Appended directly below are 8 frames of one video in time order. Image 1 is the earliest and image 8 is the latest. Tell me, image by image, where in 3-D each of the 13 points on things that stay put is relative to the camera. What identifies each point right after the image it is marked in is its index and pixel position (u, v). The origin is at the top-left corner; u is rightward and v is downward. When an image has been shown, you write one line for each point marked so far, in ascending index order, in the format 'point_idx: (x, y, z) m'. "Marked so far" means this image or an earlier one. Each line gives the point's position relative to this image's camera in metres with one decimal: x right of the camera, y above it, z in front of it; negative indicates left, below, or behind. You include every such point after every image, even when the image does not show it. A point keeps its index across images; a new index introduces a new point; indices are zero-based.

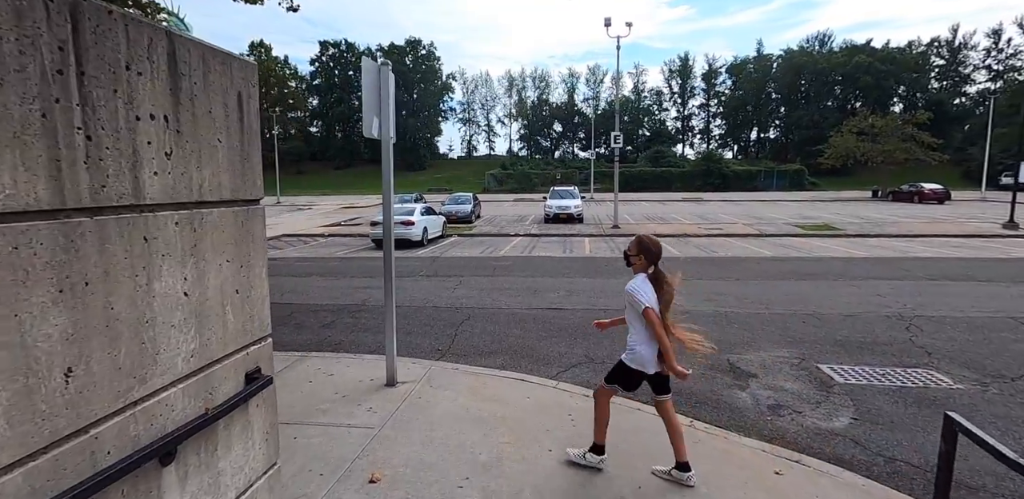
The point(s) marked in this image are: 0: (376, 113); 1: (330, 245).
0: (-1.2, +1.1, +4.2) m
1: (-6.5, +0.1, +17.3) m
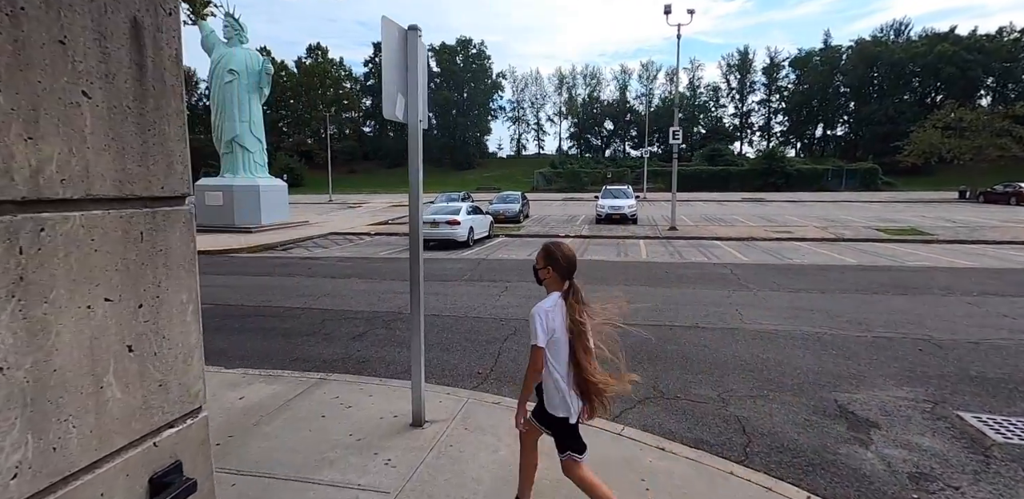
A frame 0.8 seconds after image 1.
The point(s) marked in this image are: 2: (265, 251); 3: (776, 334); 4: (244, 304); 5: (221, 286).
0: (-0.8, +1.1, +3.4) m
1: (-4.8, +0.1, +16.9) m
2: (-8.0, -0.1, +15.7) m
3: (+4.0, -1.3, +7.3) m
4: (-4.5, -0.9, +8.1) m
5: (-5.7, -0.7, +9.6) m
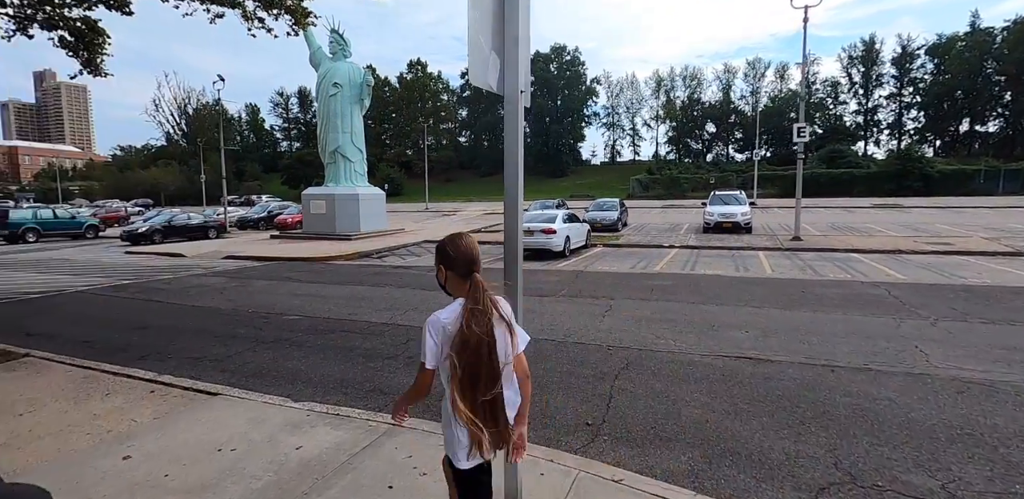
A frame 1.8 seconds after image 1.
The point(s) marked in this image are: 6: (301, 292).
0: (-0.1, +0.9, +2.4) m
1: (-1.5, -0.2, +16.4) m
2: (-4.9, -0.3, +15.8) m
3: (+5.3, -1.5, +5.4) m
4: (-2.9, -1.1, +7.7) m
5: (-3.8, -0.9, +9.4) m
6: (-4.3, -0.9, +9.8) m
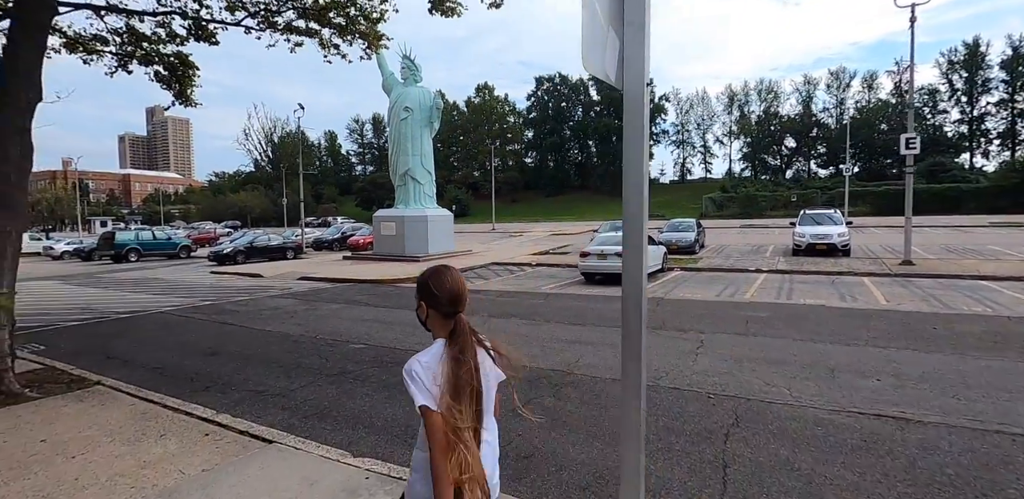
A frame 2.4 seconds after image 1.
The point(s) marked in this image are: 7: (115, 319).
0: (+0.3, +0.8, +1.8) m
1: (+0.7, -0.9, +15.7) m
2: (-2.7, -1.0, +15.6) m
3: (+6.1, -1.8, +3.9) m
4: (-1.7, -1.5, +7.3) m
5: (-2.4, -1.4, +9.1) m
6: (-2.8, -1.4, +9.6) m
7: (-8.2, -1.4, +10.0) m
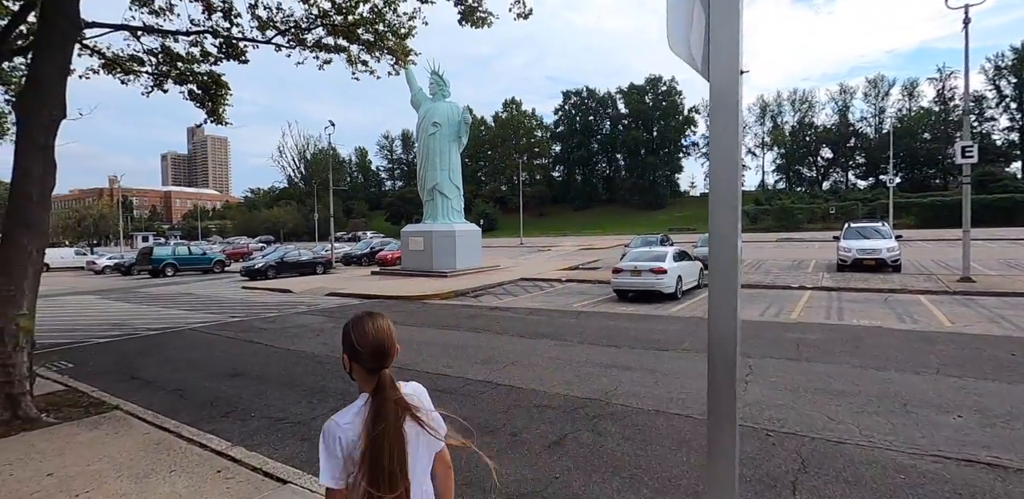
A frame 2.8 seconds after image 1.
0: (+0.5, +0.7, +1.4) m
1: (+1.7, -1.4, +15.2) m
2: (-1.8, -1.5, +15.3) m
3: (+6.3, -2.0, +3.1) m
4: (-1.3, -1.7, +6.9) m
5: (-1.9, -1.7, +8.8) m
6: (-2.3, -1.7, +9.3) m
7: (-7.6, -1.8, +10.0) m
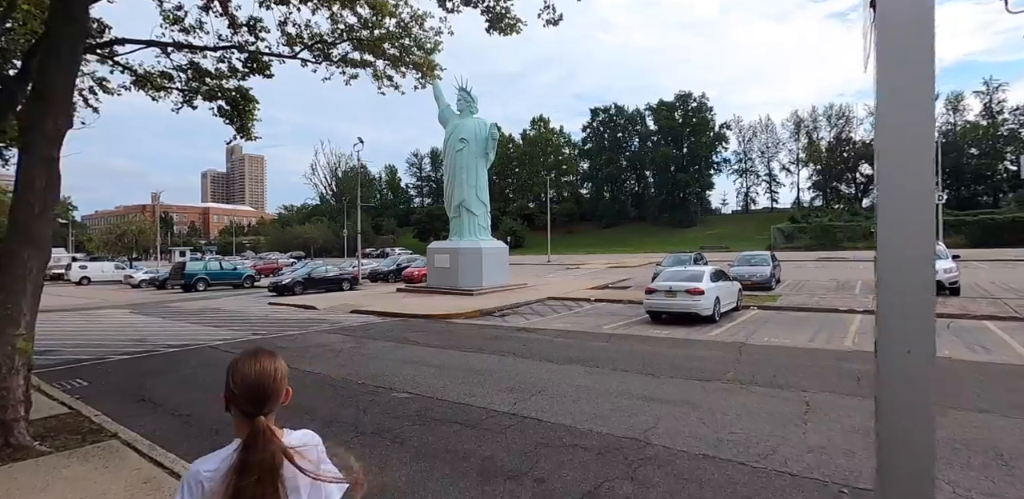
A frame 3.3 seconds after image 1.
0: (+0.6, +0.6, +0.9) m
1: (+2.5, -2.0, +14.6) m
2: (-1.0, -2.1, +14.8) m
3: (+6.5, -2.1, +2.2) m
4: (-0.9, -2.0, +6.4) m
5: (-1.4, -2.0, +8.3) m
6: (-1.8, -2.0, +8.8) m
7: (-7.0, -2.1, +9.8) m
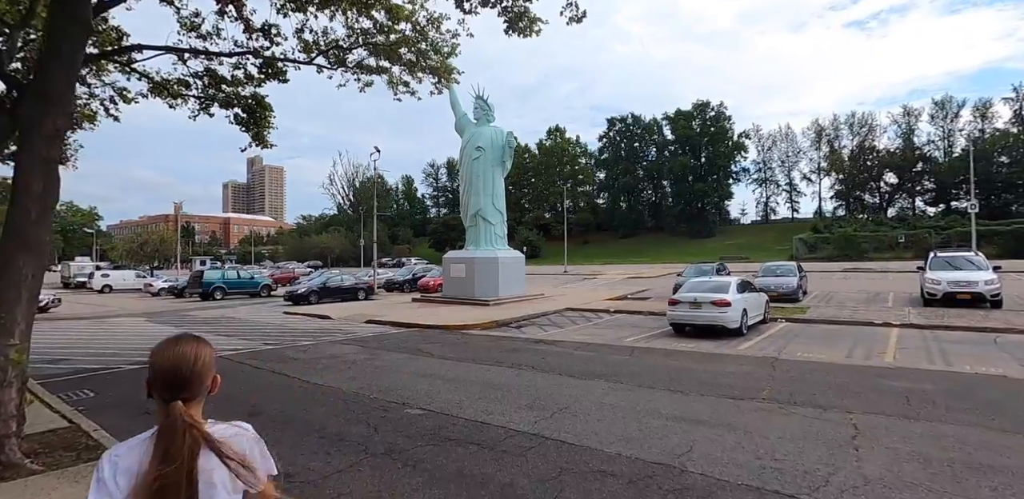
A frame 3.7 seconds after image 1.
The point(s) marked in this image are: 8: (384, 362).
0: (+0.6, +0.6, +0.5) m
1: (+3.0, -2.2, +14.1) m
2: (-0.4, -2.3, +14.4) m
3: (+6.6, -2.2, +1.6) m
4: (-0.7, -2.1, +6.0) m
5: (-1.1, -2.1, +8.0) m
6: (-1.5, -2.1, +8.5) m
7: (-6.7, -2.3, +9.7) m
8: (-2.5, -2.2, +9.5) m
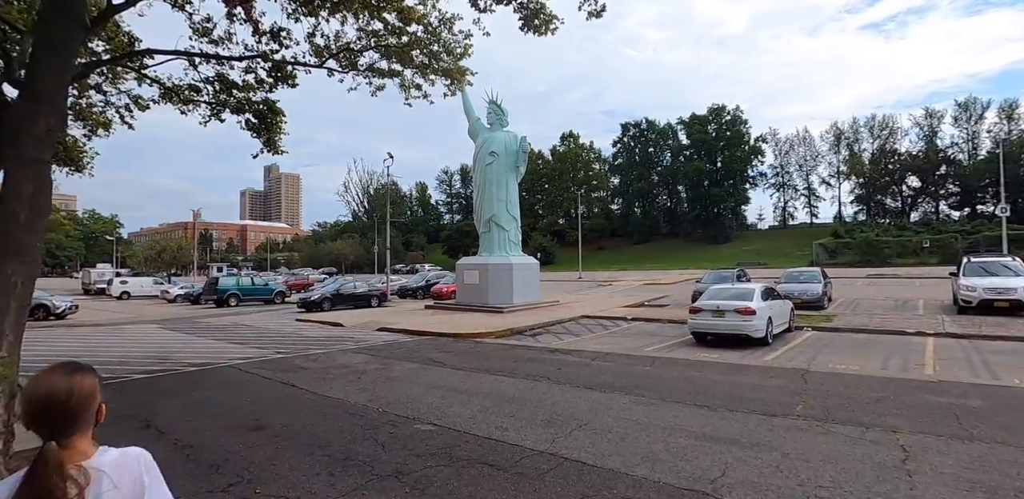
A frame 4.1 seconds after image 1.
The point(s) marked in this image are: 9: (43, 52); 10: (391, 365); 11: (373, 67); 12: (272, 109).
0: (+0.7, +0.6, +0.1) m
1: (+3.4, -2.4, +13.6) m
2: (0.0, -2.5, +14.0) m
3: (+6.6, -2.2, +1.0) m
4: (-0.5, -2.1, +5.7) m
5: (-0.9, -2.2, +7.6) m
6: (-1.2, -2.2, +8.1) m
7: (-6.4, -2.4, +9.5) m
8: (-2.2, -2.3, +9.2) m
9: (-4.0, +1.7, +4.1) m
10: (-2.4, -2.3, +9.7) m
11: (-3.2, +4.2, +11.3) m
12: (-5.9, +3.5, +12.0) m
